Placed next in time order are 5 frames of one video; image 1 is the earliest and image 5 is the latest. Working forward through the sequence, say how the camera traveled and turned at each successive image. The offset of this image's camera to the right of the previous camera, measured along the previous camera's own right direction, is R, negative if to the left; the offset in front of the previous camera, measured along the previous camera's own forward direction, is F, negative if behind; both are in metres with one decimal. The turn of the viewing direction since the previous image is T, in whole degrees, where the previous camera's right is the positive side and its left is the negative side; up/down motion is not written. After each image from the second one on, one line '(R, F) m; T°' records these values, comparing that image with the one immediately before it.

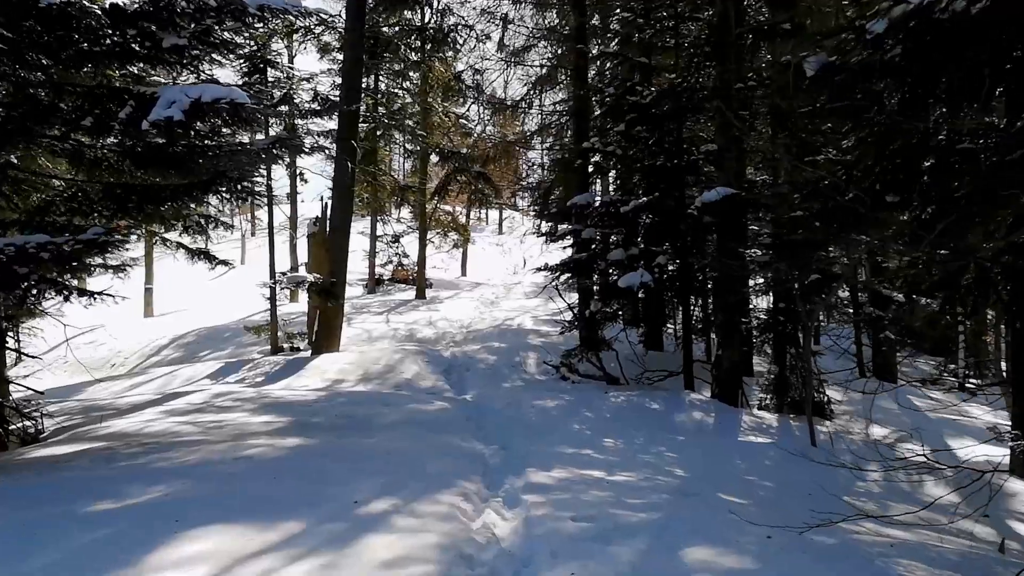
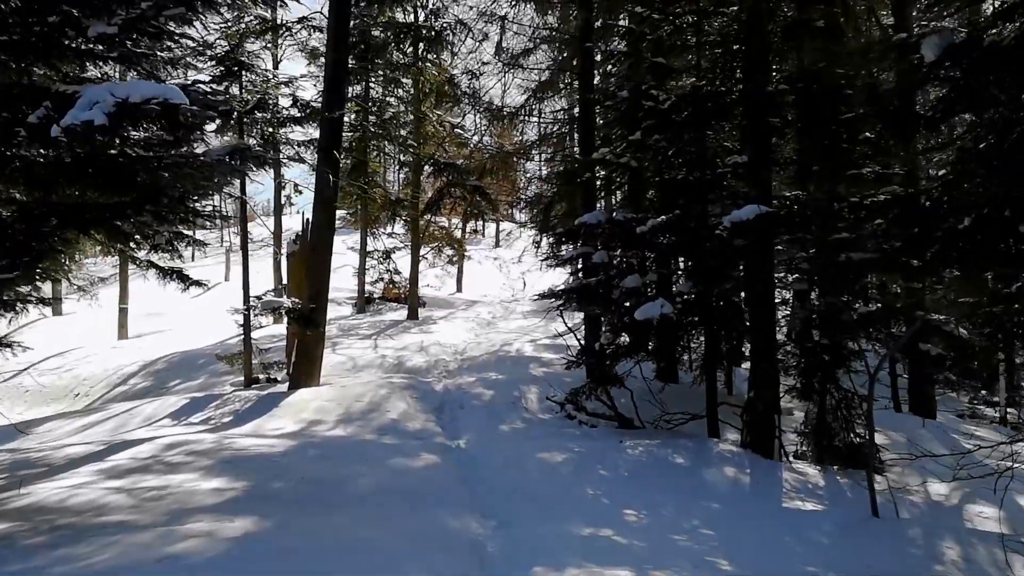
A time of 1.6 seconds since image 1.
(0.0, +1.0) m; 0°
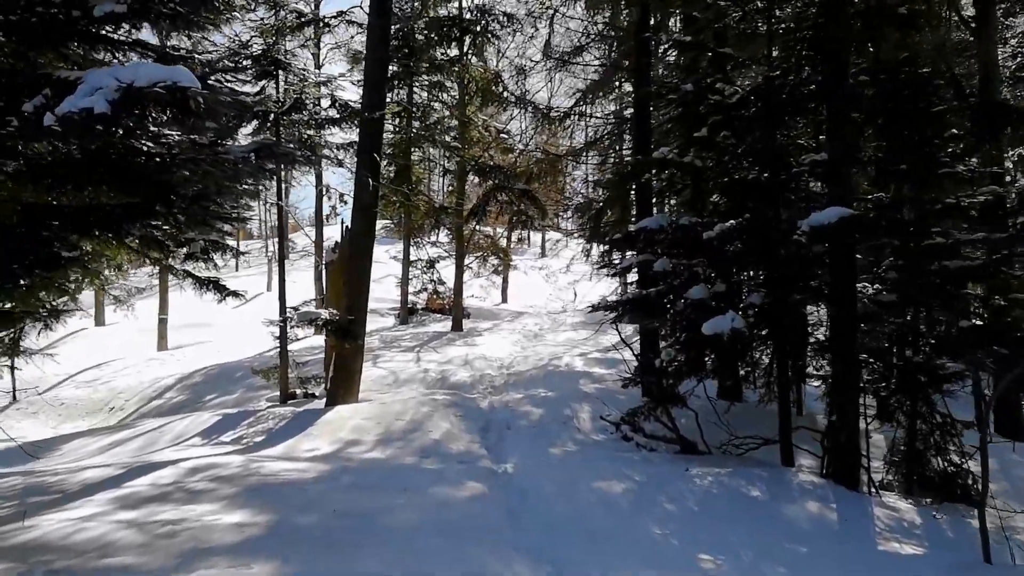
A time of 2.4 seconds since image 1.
(-0.1, +0.6) m; -3°
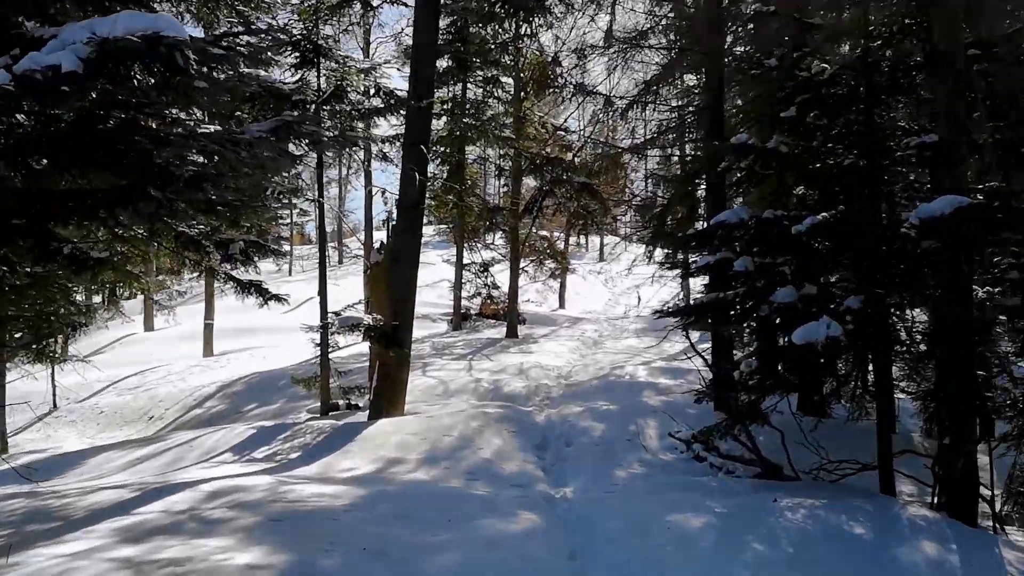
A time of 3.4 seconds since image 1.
(0.0, +0.8) m; -3°
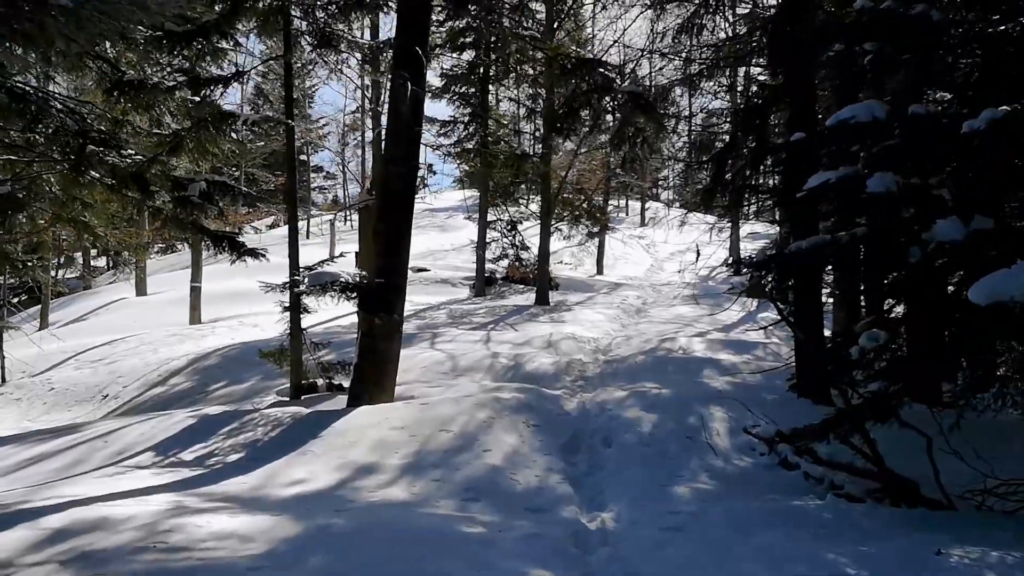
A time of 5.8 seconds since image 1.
(+0.1, +2.0) m; -2°
